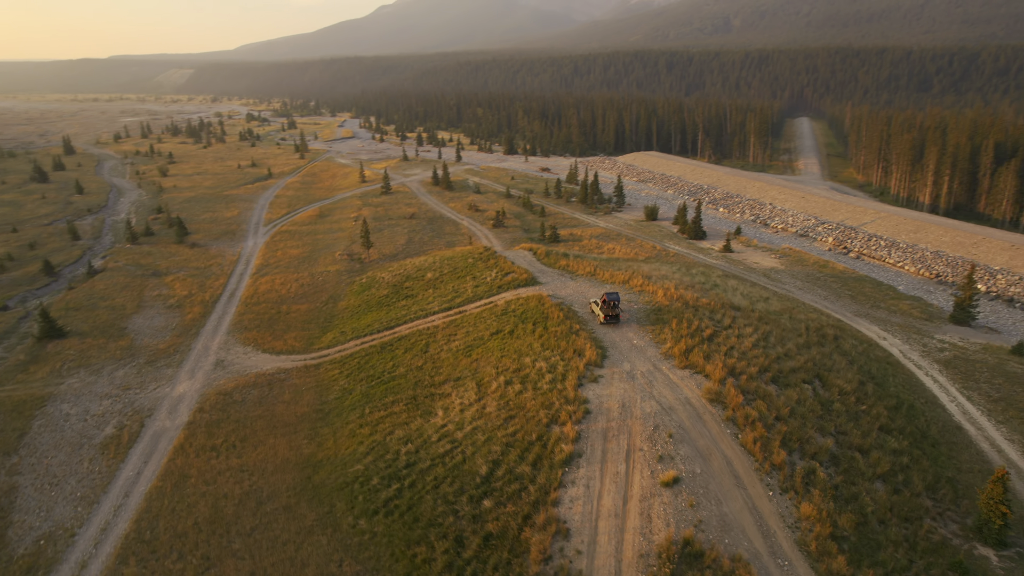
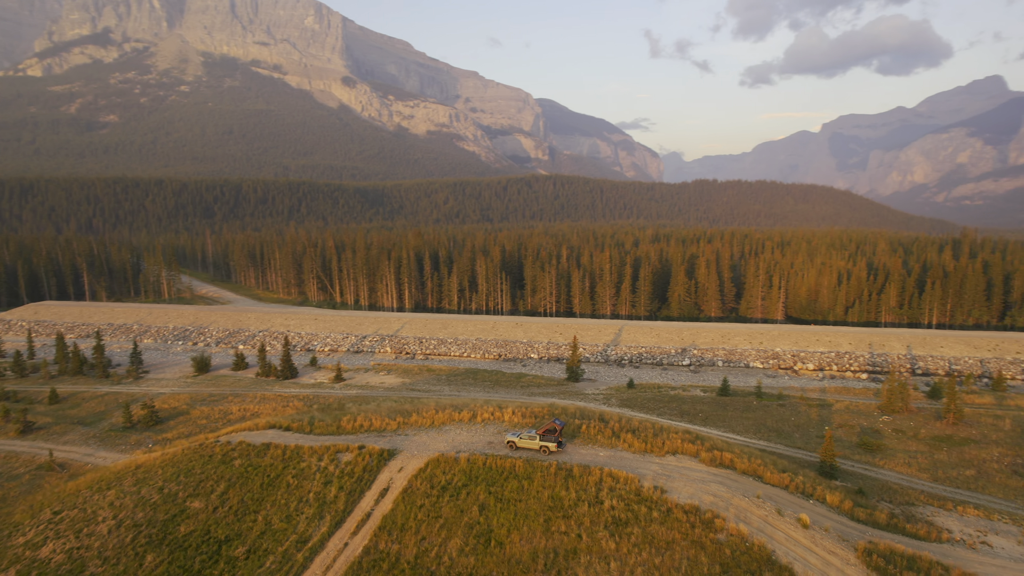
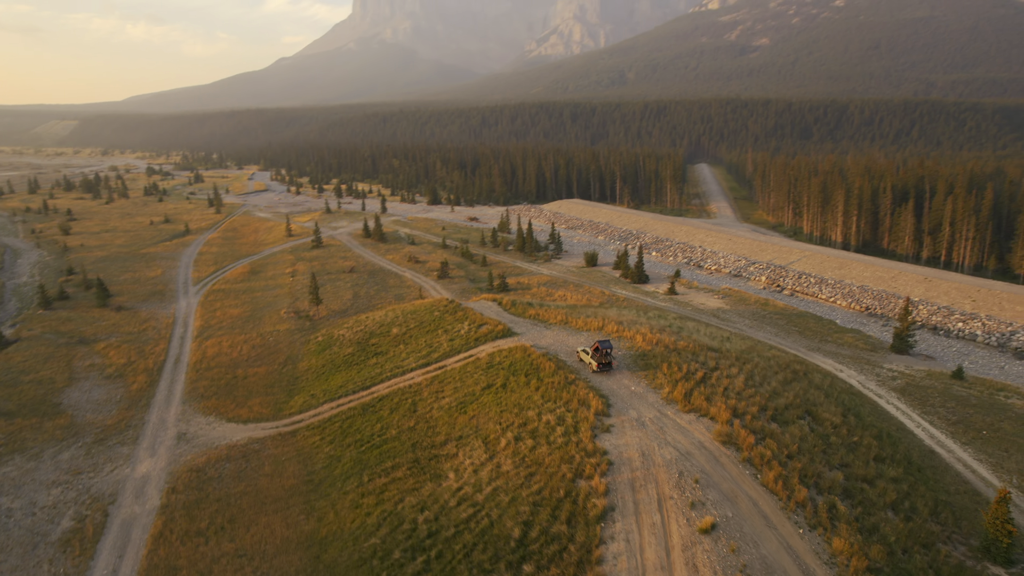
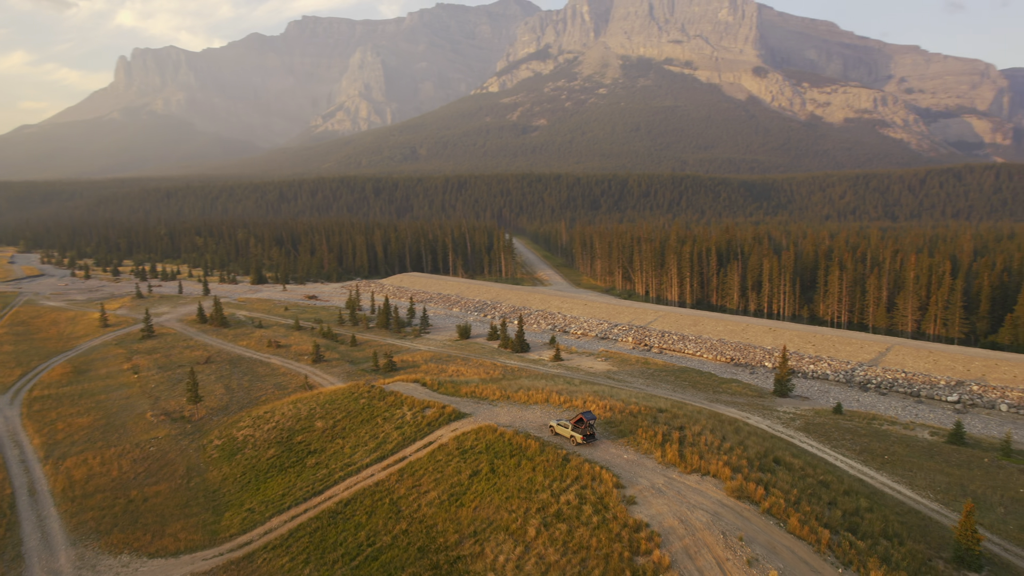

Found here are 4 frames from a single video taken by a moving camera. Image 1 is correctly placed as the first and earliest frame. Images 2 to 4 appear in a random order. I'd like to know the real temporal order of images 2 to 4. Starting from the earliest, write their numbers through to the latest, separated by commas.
3, 4, 2
